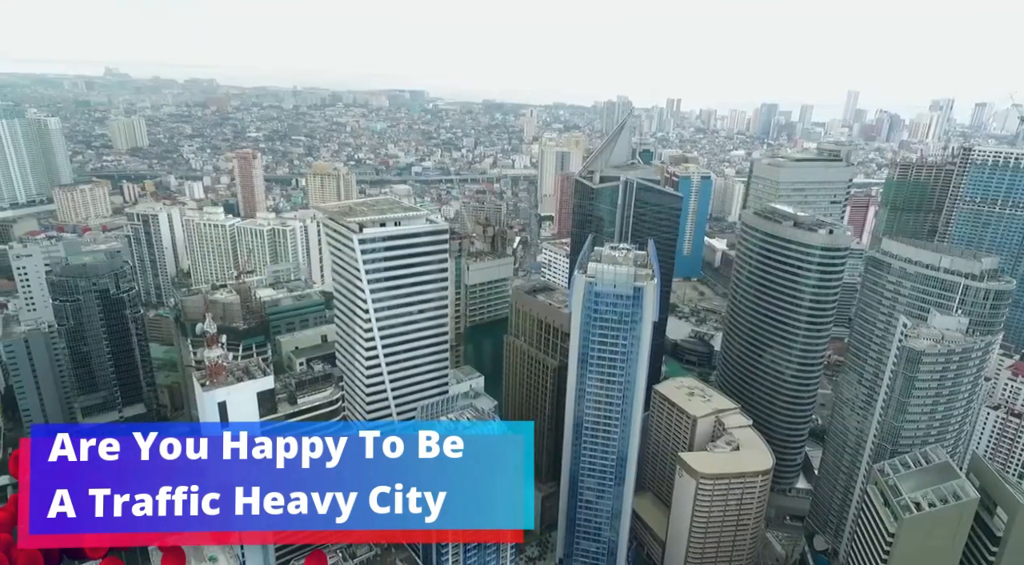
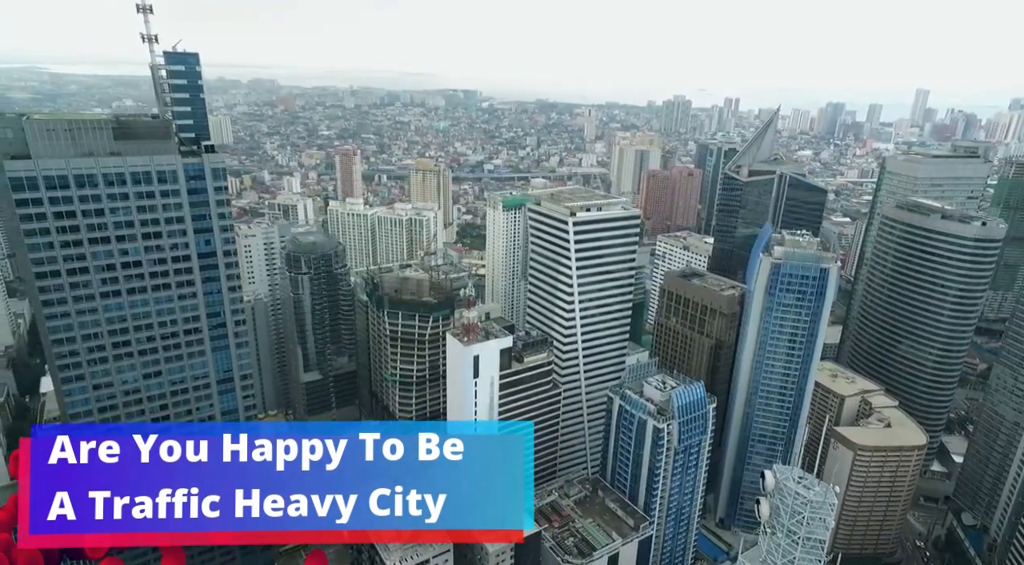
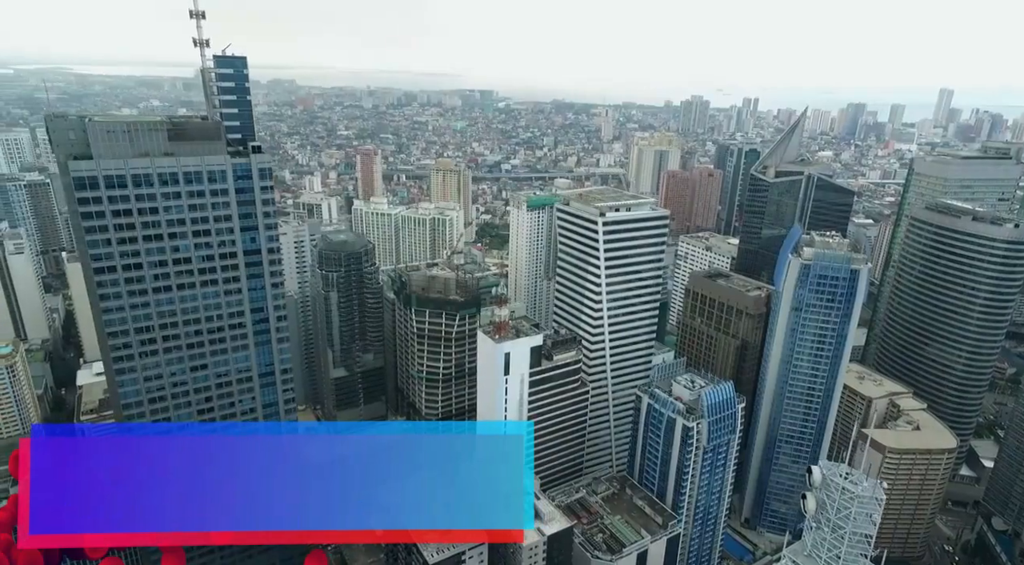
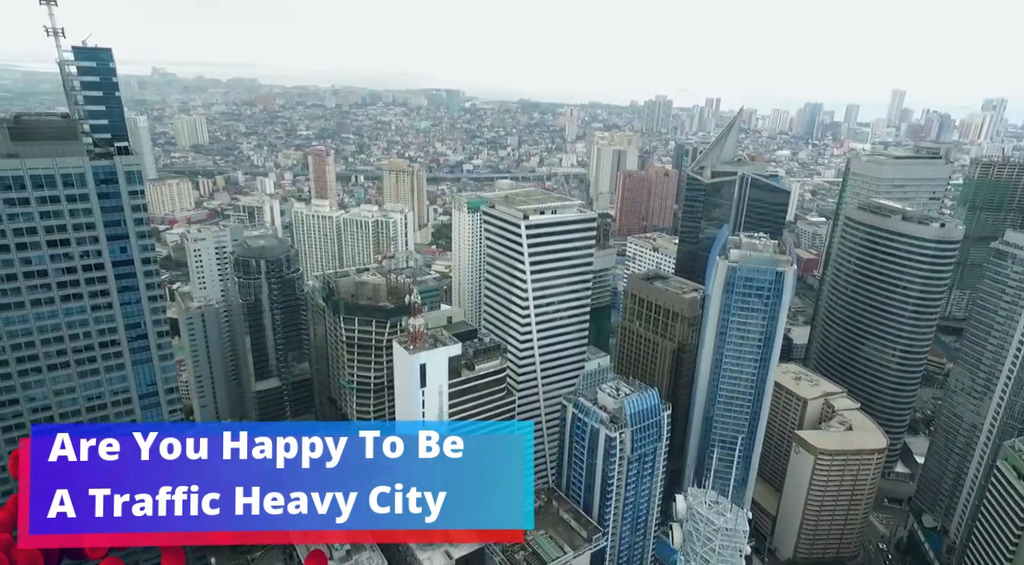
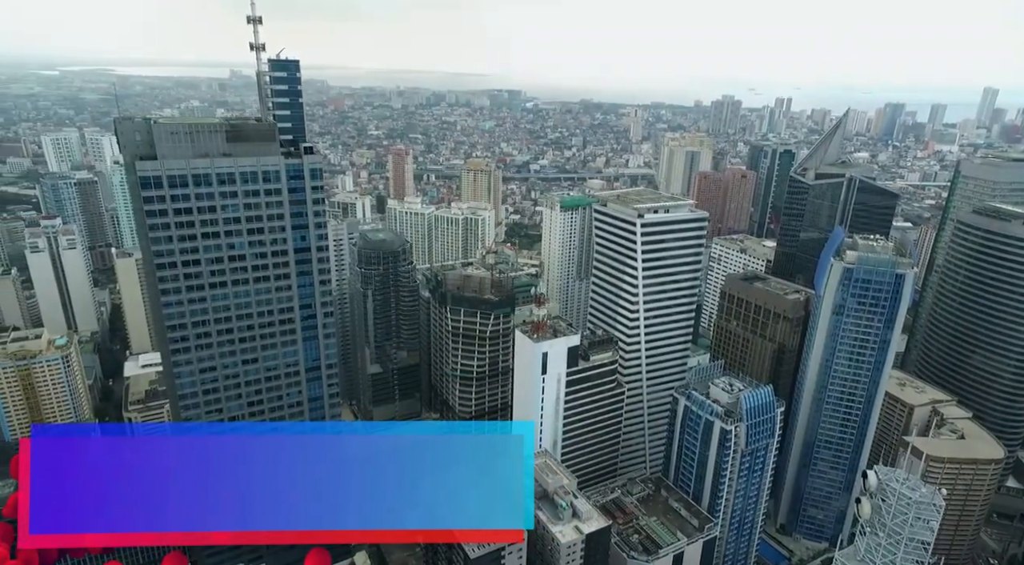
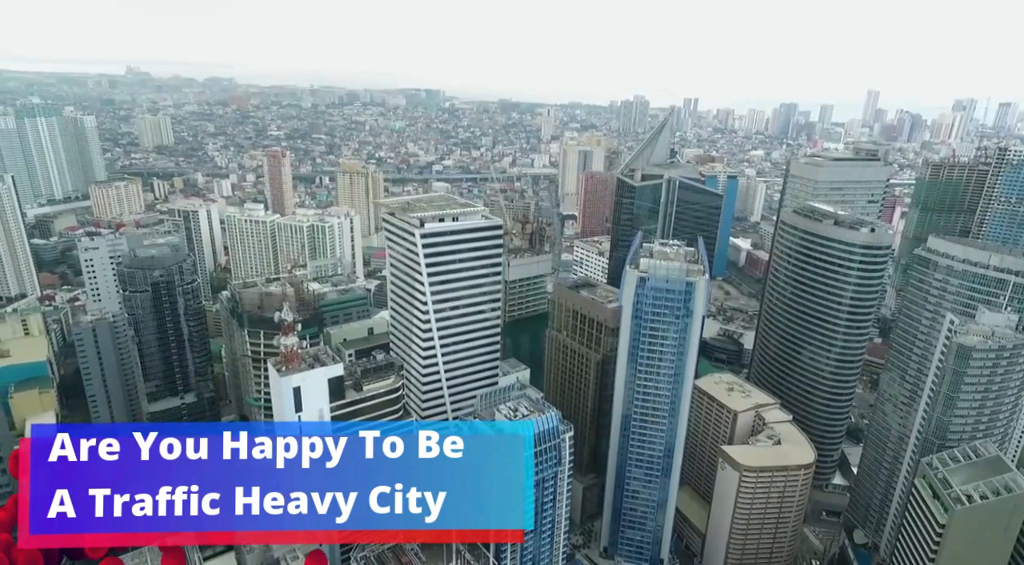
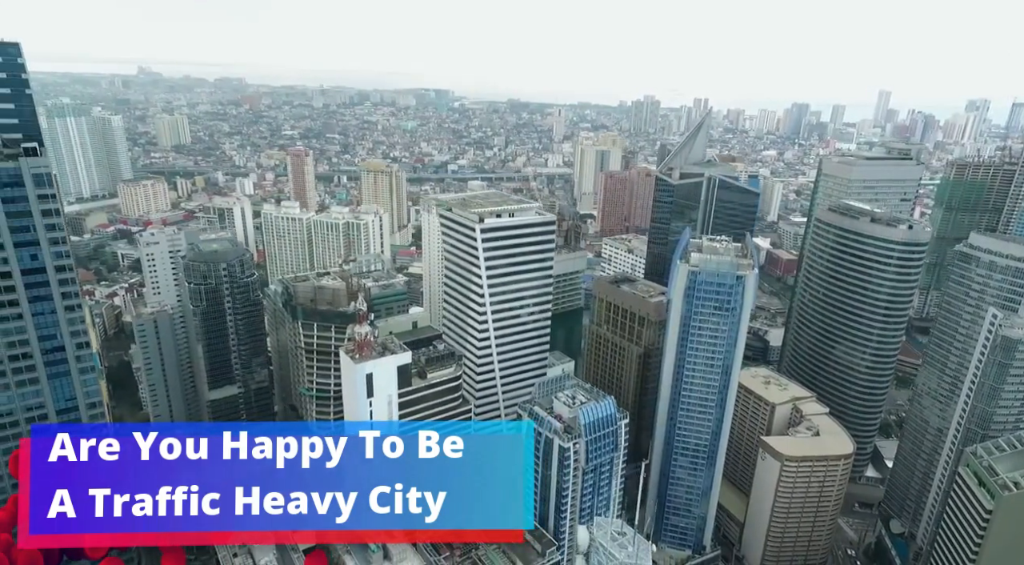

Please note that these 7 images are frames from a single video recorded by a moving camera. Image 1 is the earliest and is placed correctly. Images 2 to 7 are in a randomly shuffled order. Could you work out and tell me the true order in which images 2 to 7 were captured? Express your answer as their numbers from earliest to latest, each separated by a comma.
6, 7, 4, 2, 3, 5
